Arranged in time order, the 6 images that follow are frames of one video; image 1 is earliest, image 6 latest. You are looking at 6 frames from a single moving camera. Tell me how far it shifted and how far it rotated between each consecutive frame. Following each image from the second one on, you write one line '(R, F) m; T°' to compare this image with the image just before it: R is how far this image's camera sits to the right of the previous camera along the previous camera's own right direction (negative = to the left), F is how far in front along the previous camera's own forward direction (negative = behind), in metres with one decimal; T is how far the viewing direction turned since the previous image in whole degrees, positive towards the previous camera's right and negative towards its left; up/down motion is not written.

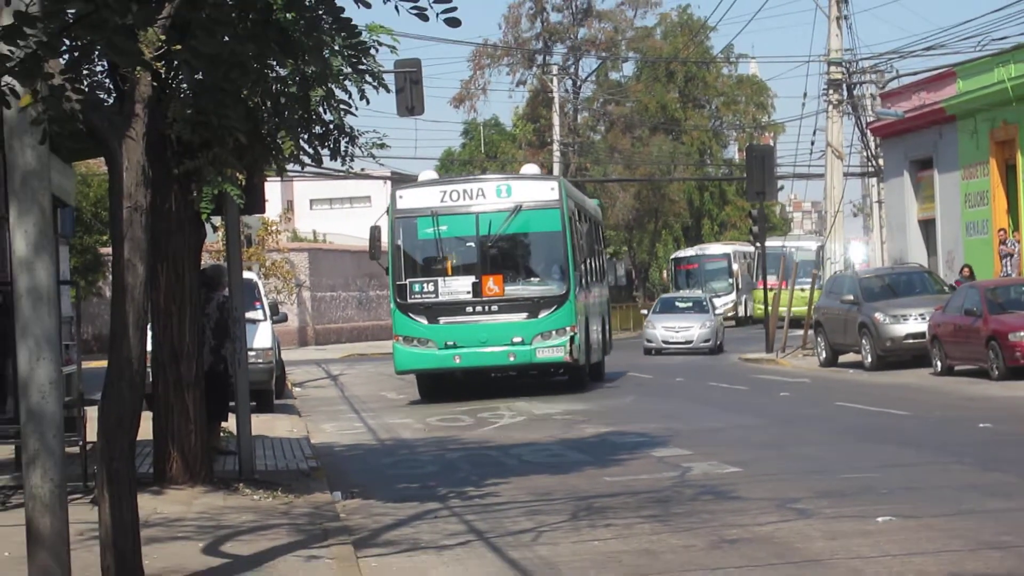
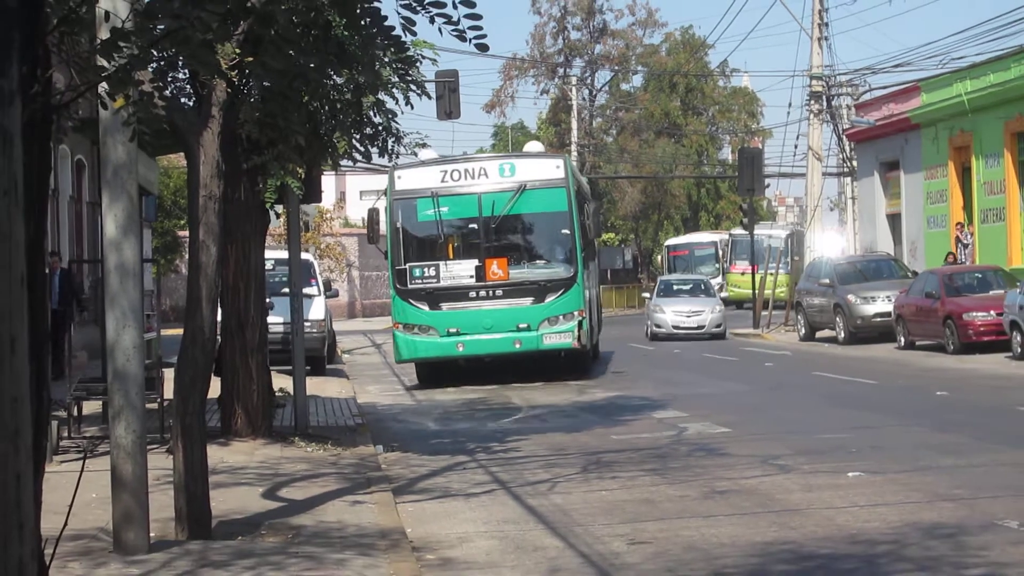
(0.0, -1.1) m; -1°
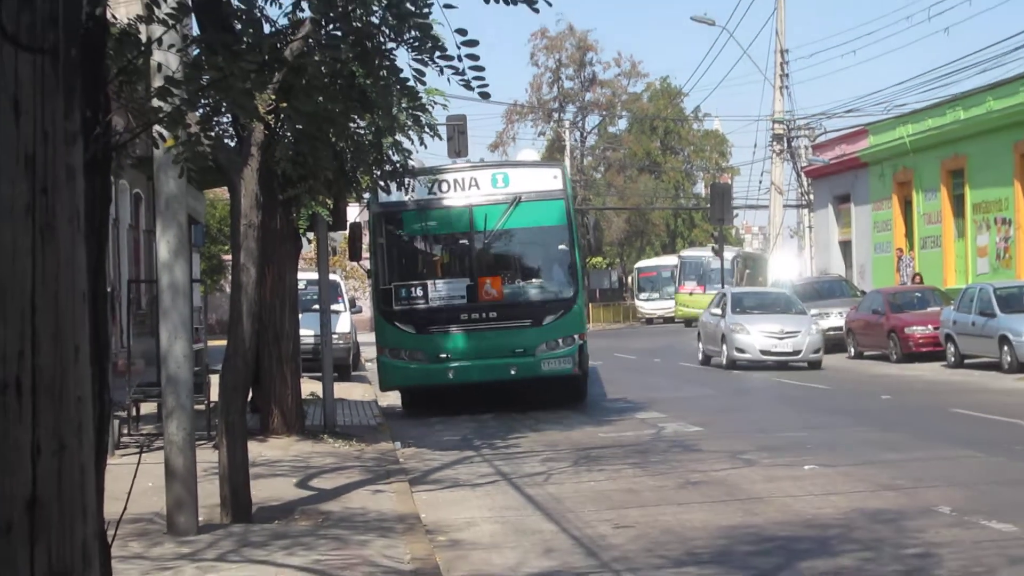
(+0.1, -1.2) m; 0°
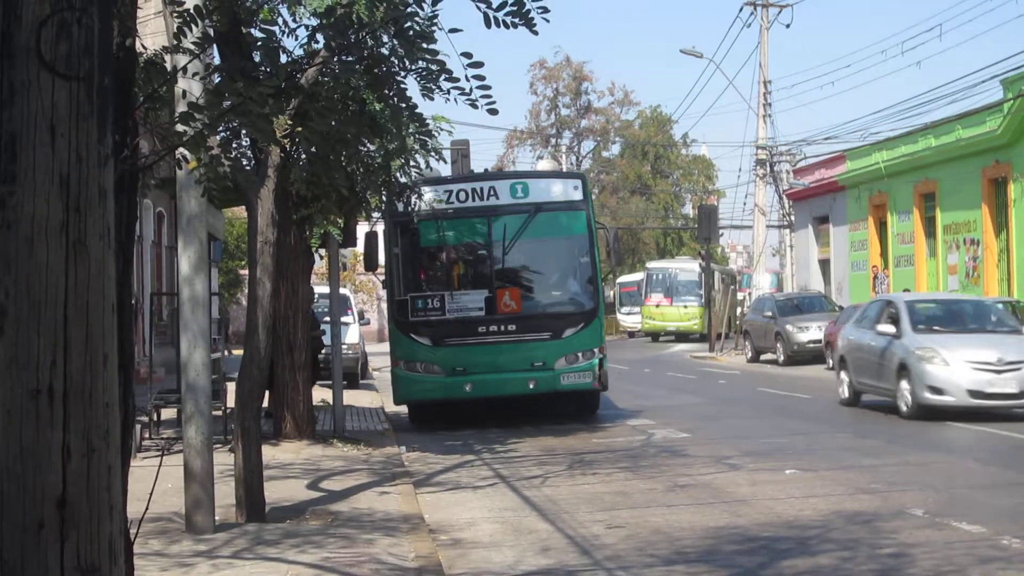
(0.0, -0.6) m; 0°
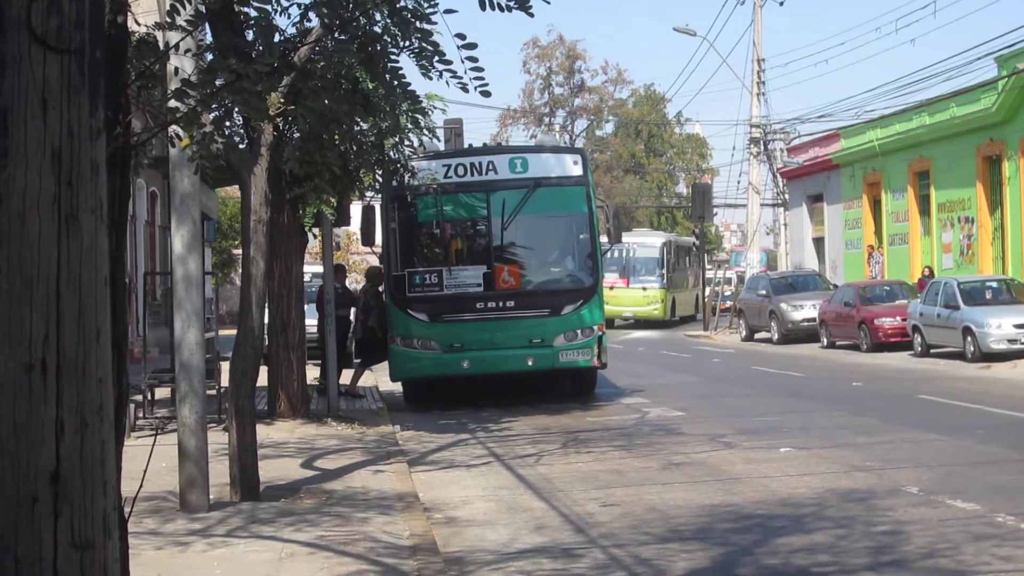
(0.0, 0.0) m; 0°
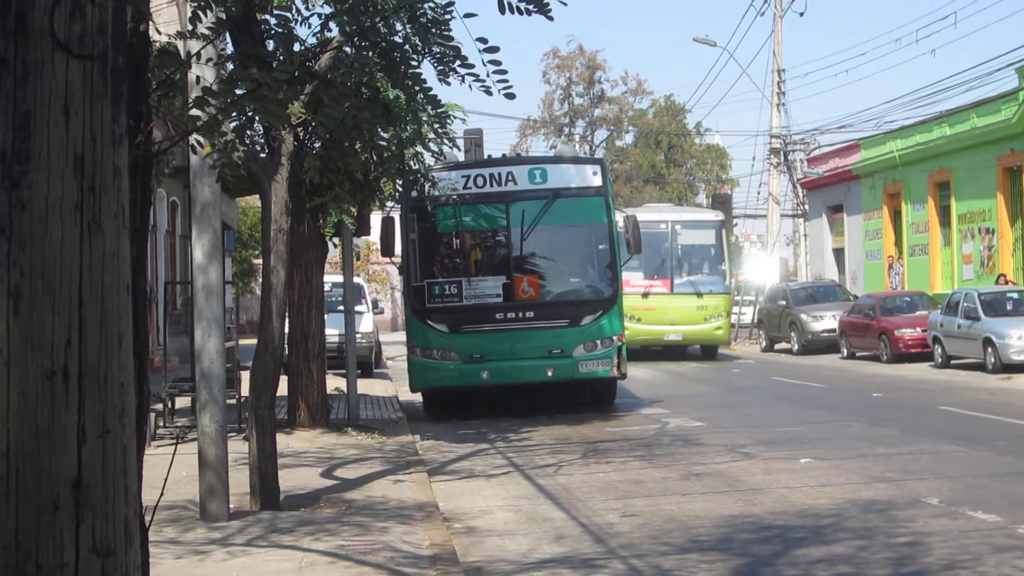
(-0.1, 0.0) m; 0°
